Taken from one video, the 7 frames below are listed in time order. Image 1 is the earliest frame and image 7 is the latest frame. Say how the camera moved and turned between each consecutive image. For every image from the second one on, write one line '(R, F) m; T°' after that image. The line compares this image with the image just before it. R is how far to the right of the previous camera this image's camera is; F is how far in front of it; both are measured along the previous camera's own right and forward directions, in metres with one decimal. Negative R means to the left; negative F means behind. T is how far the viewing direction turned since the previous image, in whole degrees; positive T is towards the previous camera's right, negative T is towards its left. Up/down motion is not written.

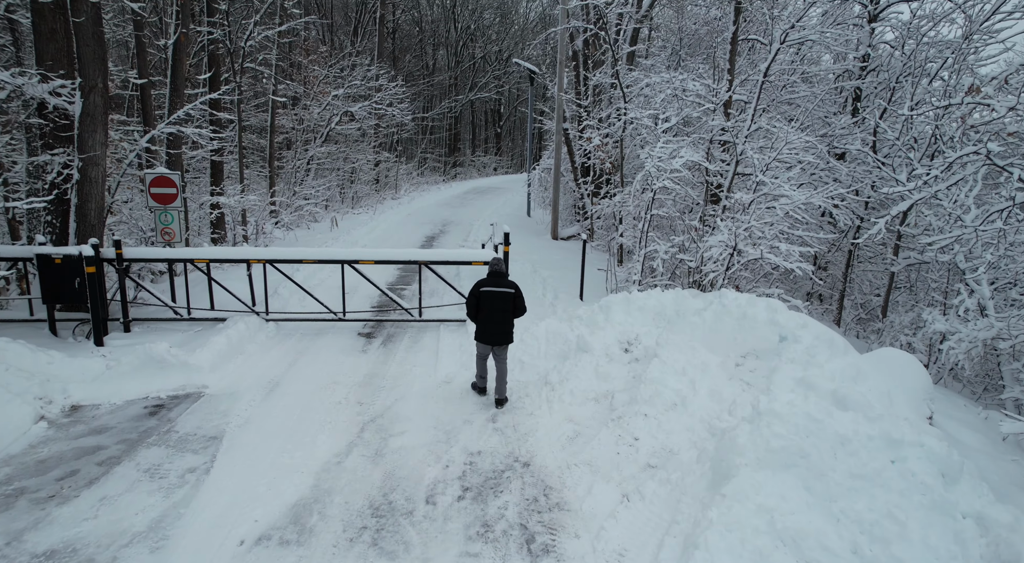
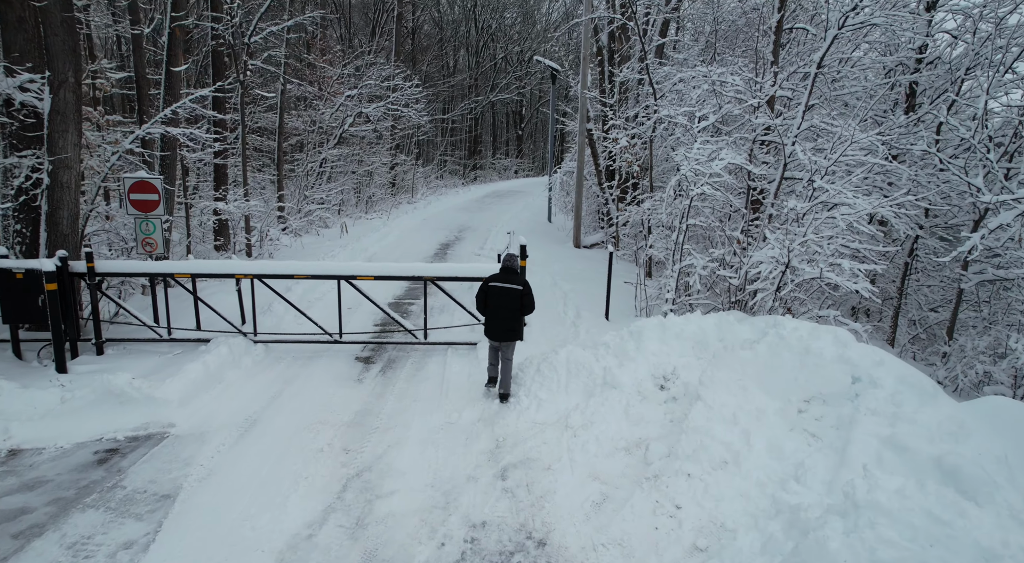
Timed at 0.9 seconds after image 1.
(+0.1, +1.0) m; -2°
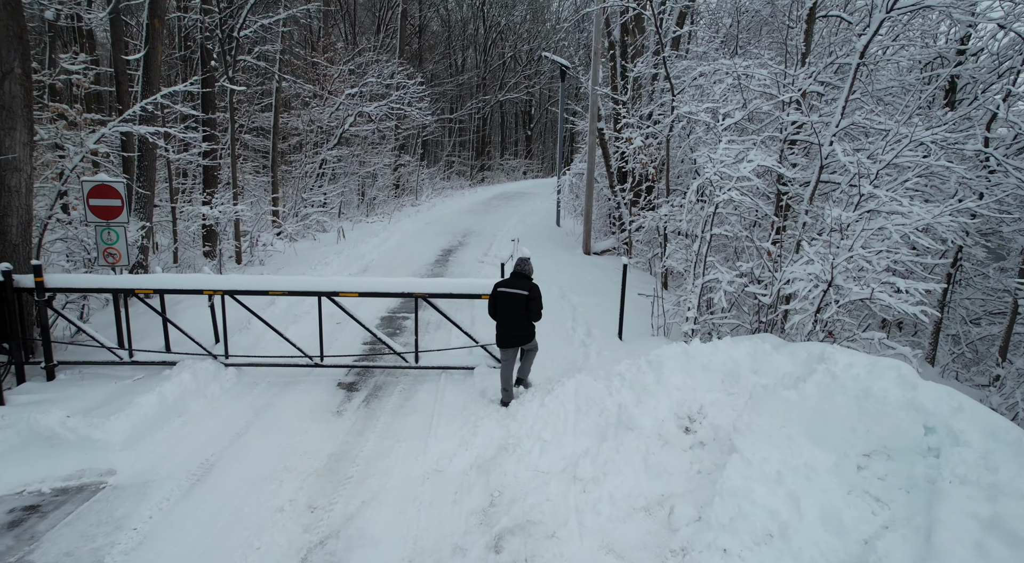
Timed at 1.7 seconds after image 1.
(+0.1, +0.9) m; -1°
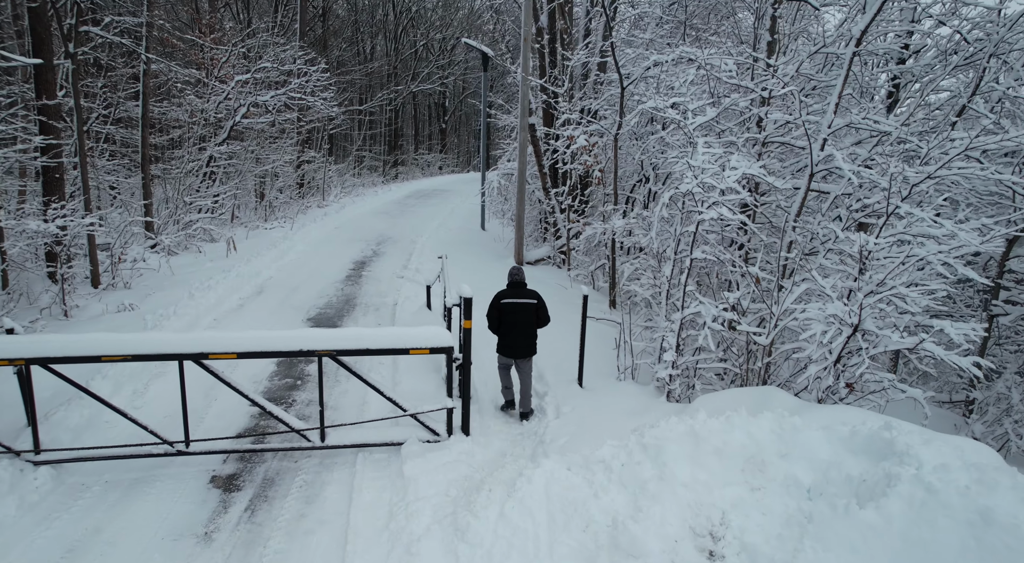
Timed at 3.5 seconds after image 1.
(-0.2, +1.7) m; +8°
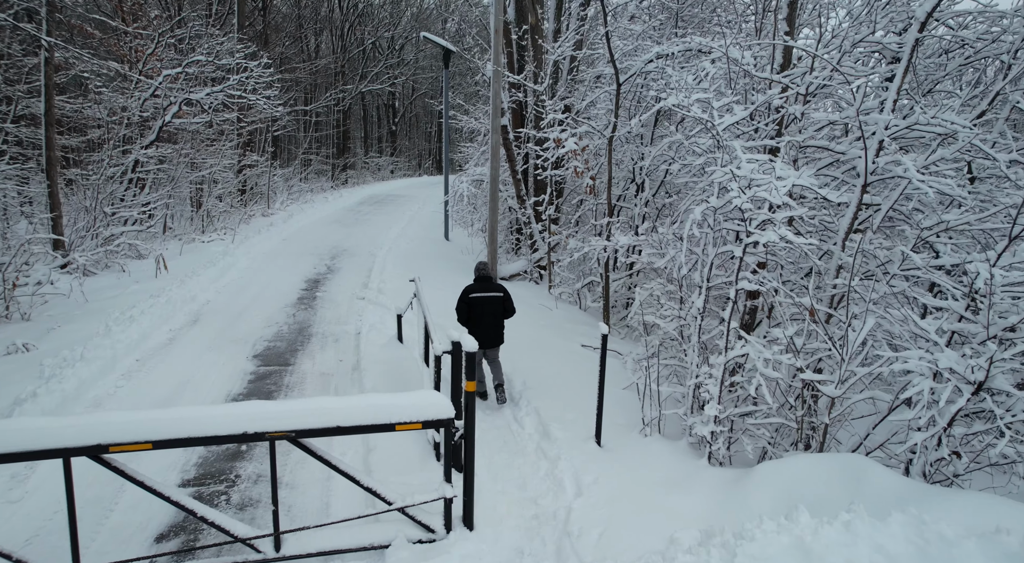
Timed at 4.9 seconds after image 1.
(-0.4, +1.3) m; +5°
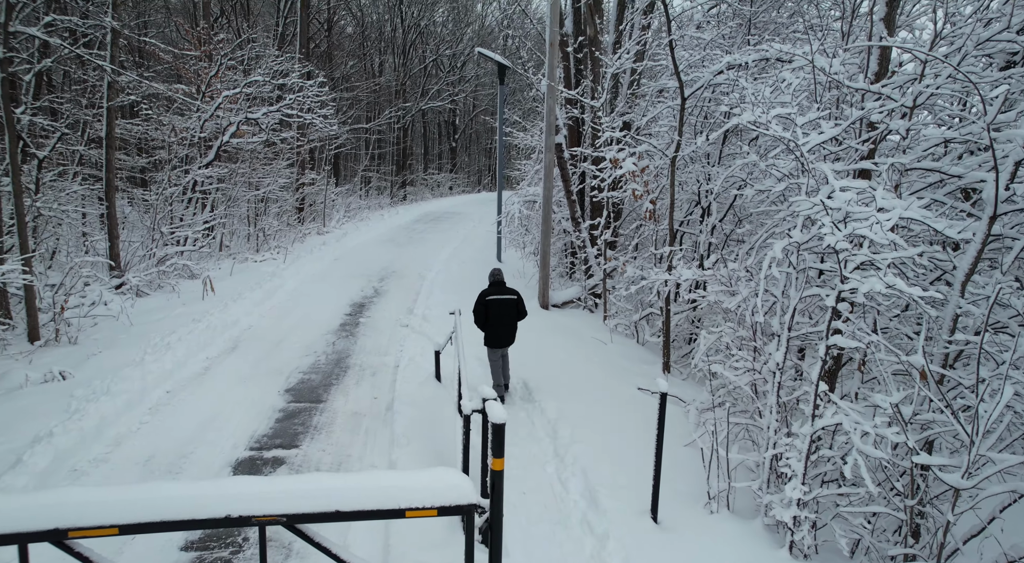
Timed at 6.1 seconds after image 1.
(+0.1, +0.7) m; -5°
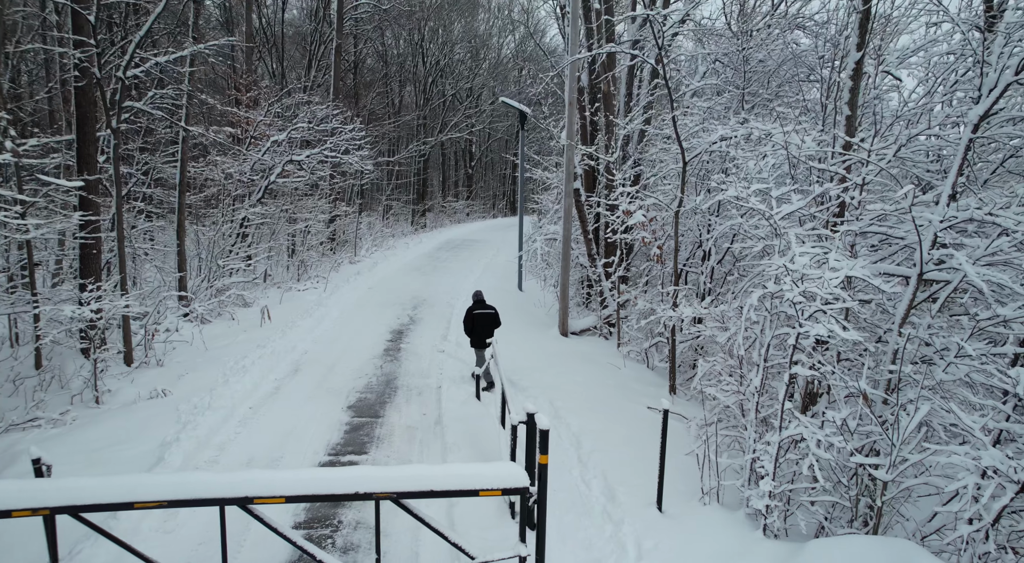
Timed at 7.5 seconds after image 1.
(-0.2, -1.4) m; -1°
